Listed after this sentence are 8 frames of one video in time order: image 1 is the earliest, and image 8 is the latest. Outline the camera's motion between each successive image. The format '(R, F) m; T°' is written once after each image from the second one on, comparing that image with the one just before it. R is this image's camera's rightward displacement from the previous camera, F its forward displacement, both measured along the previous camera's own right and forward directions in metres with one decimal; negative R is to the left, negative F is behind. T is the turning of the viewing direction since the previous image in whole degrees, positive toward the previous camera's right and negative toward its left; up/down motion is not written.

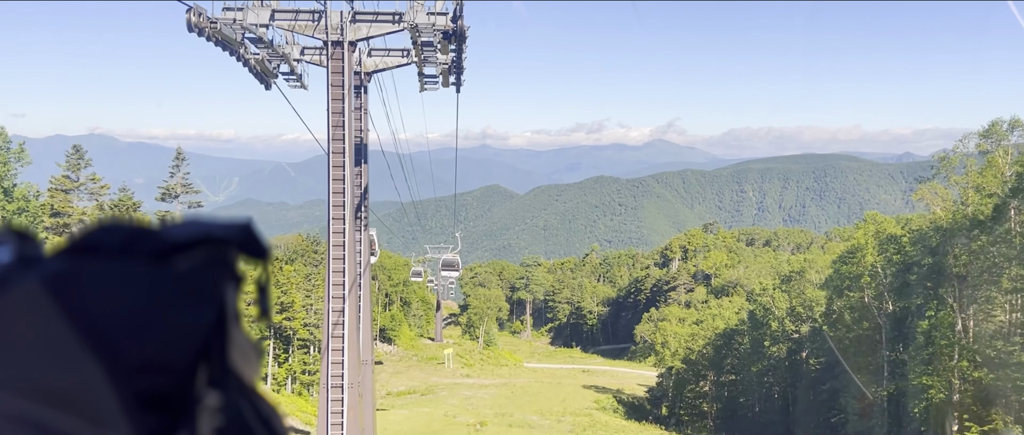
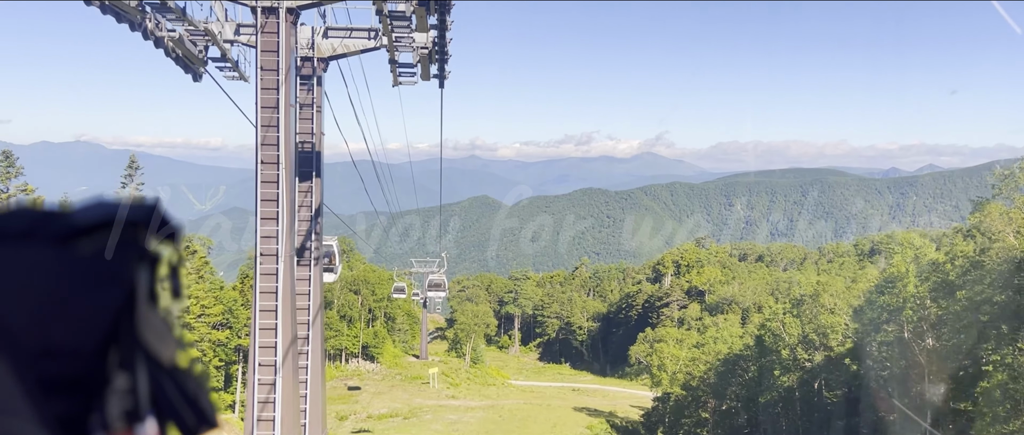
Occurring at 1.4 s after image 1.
(-0.1, +1.7) m; +1°
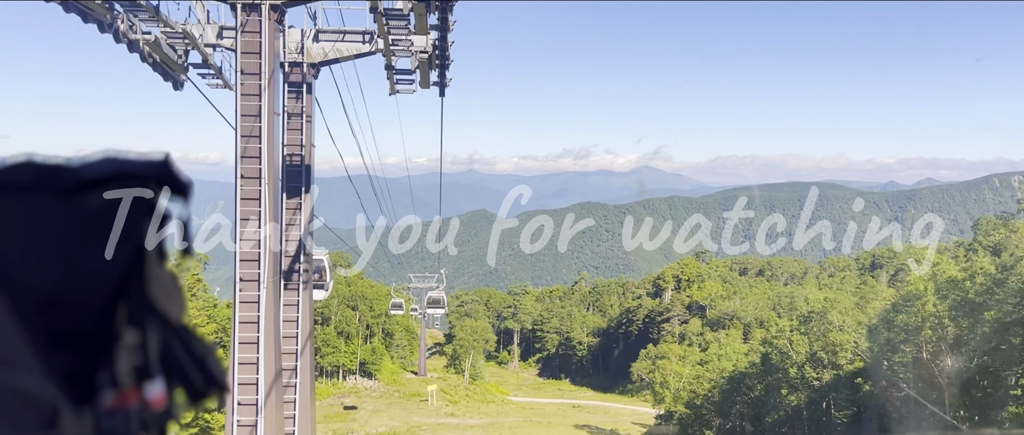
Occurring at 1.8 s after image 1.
(-0.1, +0.4) m; 0°
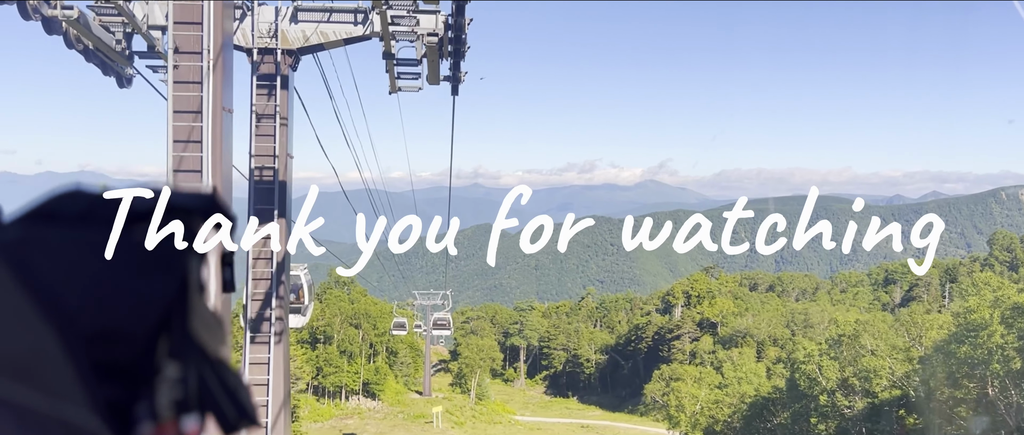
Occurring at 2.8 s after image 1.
(-0.2, +1.1) m; 0°
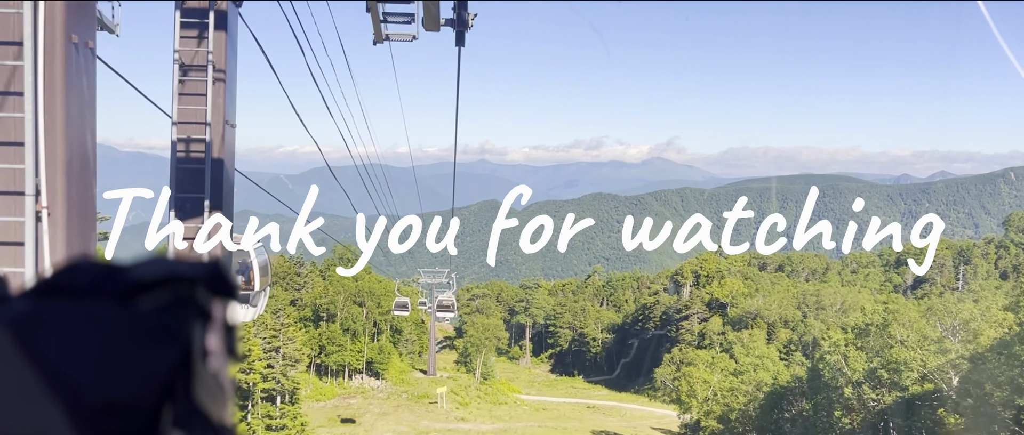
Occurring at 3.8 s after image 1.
(-0.1, +1.1) m; -1°
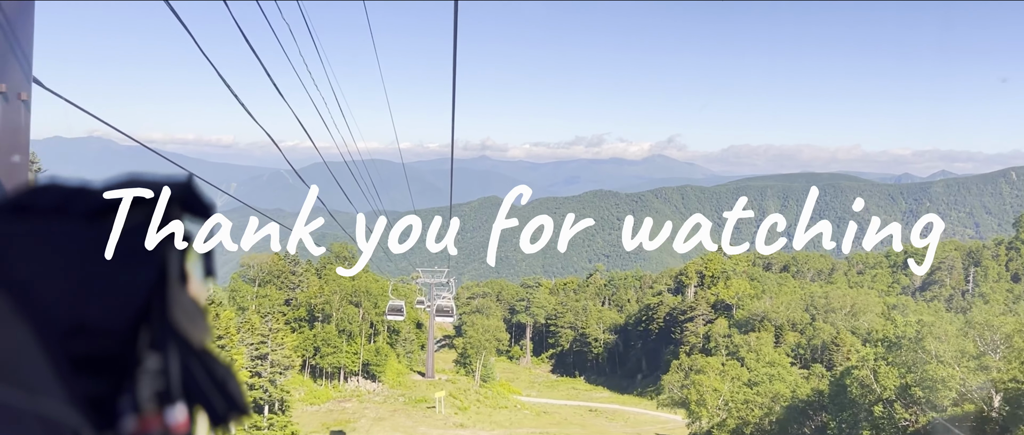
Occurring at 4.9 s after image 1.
(-0.1, +1.4) m; 0°
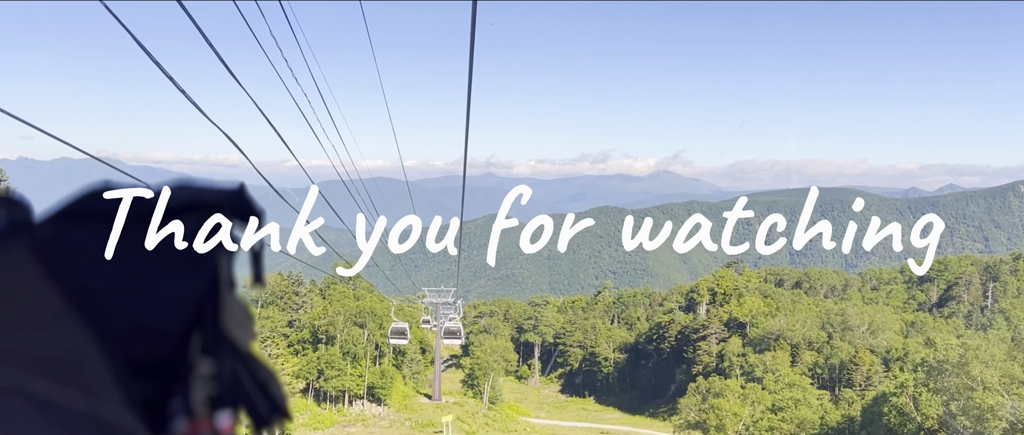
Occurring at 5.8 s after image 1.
(-0.1, +1.0) m; 0°
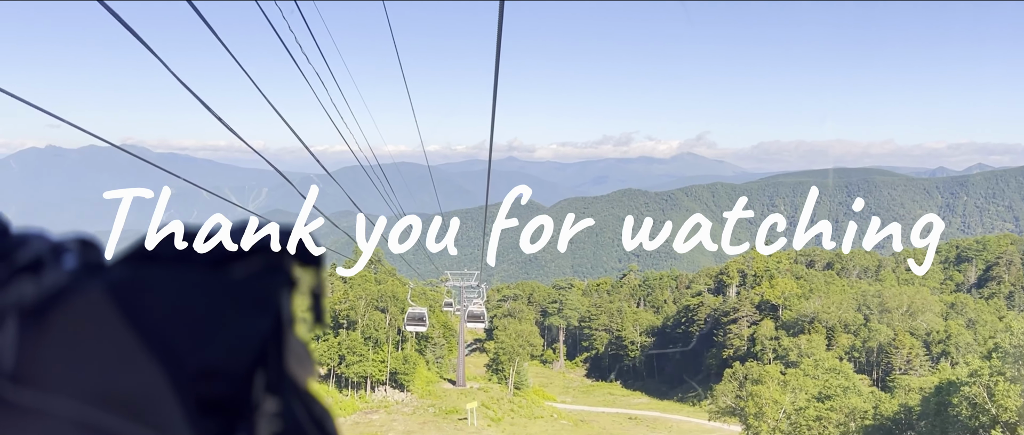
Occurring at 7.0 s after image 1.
(-0.1, +1.3) m; -2°
